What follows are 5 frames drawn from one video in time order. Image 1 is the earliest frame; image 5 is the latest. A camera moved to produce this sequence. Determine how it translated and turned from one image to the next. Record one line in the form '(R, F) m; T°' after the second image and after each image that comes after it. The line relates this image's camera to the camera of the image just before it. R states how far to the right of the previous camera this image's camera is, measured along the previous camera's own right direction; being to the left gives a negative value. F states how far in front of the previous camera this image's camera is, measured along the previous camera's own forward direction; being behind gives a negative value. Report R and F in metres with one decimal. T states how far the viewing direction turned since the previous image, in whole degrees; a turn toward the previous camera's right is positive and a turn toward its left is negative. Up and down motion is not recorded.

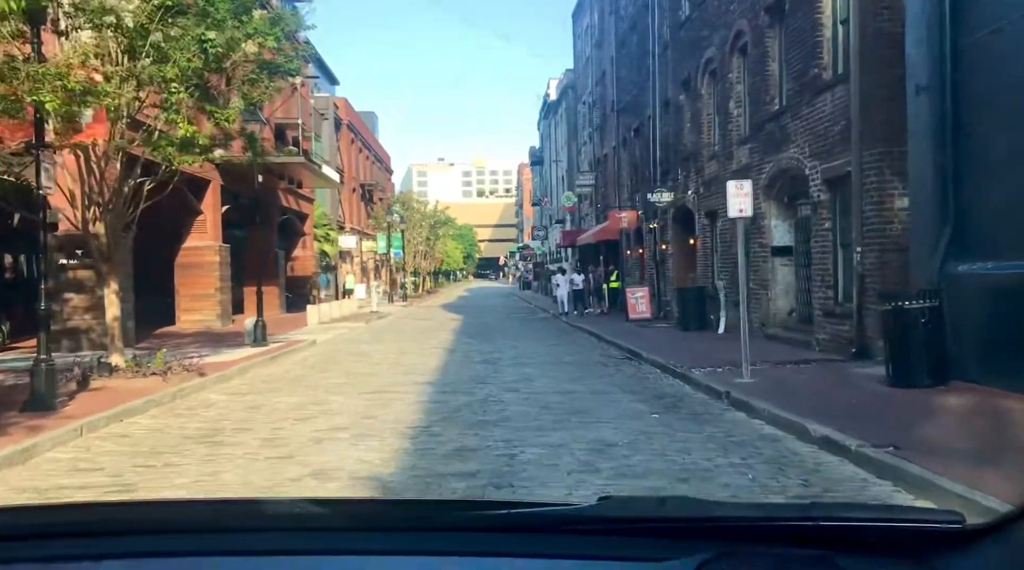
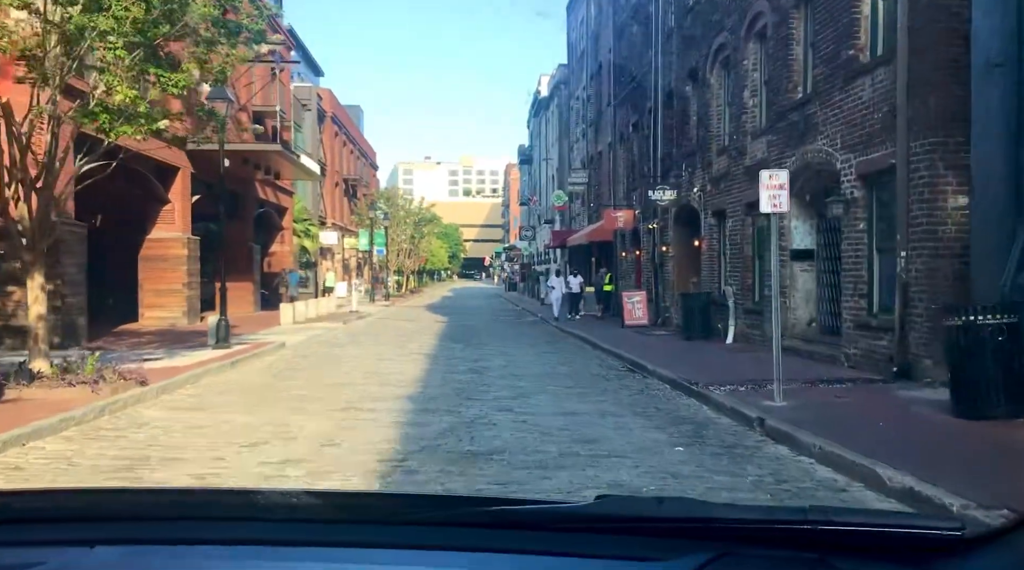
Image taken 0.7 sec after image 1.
(-0.1, +1.8) m; +1°
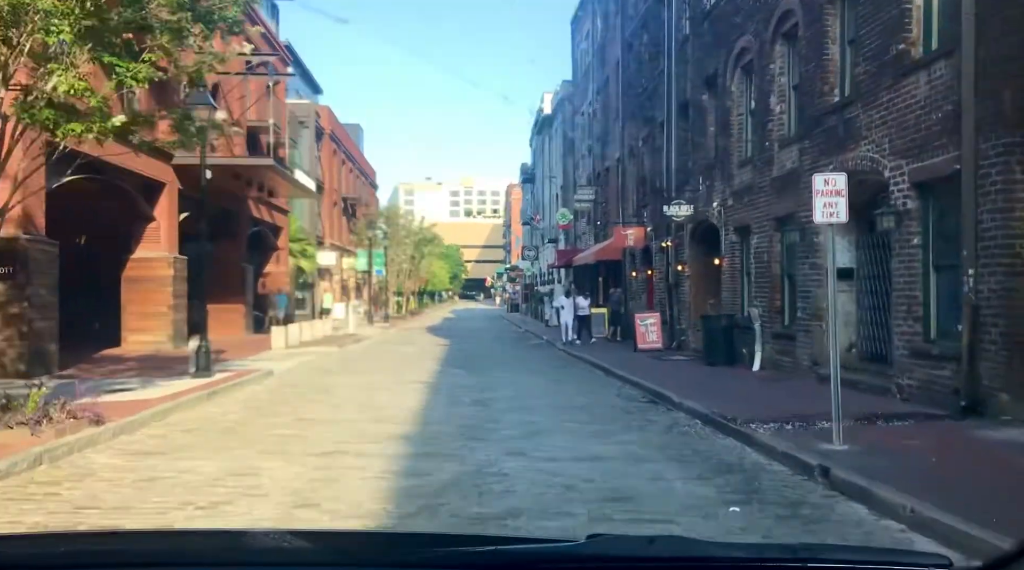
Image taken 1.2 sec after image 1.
(-0.1, +1.5) m; 0°
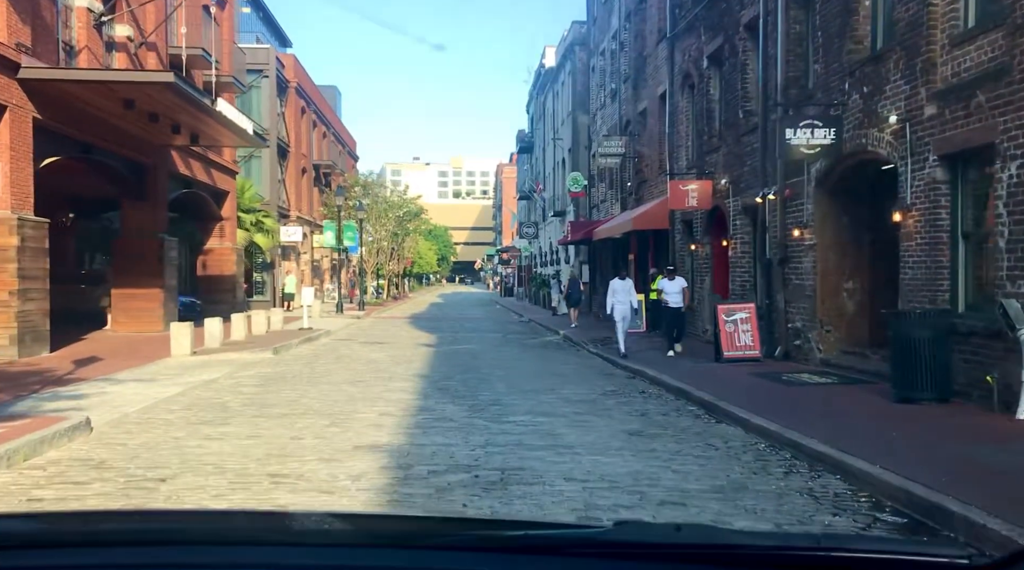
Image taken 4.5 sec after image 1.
(-0.5, +8.7) m; +1°
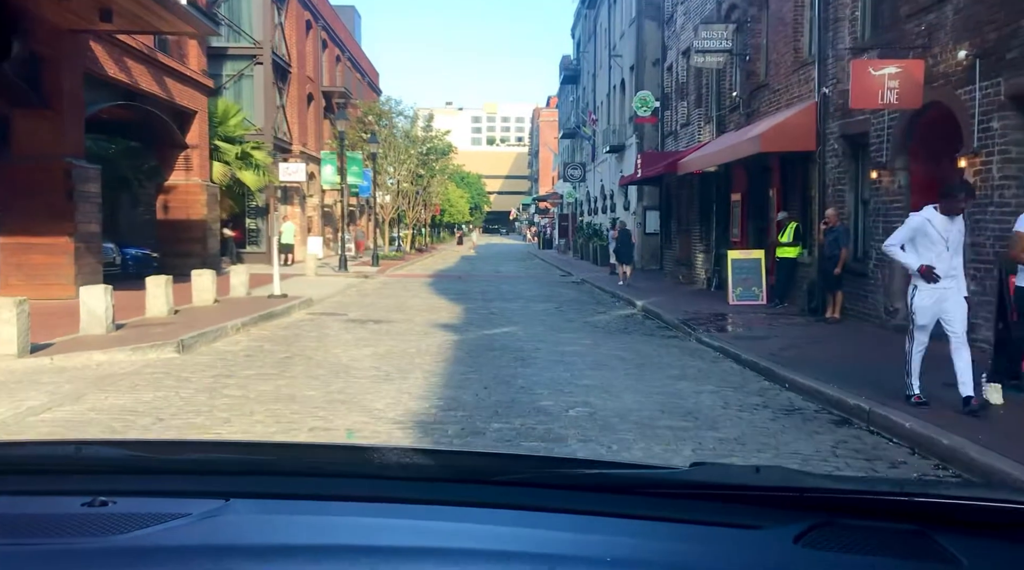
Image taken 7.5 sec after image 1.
(-0.5, +8.1) m; -2°
